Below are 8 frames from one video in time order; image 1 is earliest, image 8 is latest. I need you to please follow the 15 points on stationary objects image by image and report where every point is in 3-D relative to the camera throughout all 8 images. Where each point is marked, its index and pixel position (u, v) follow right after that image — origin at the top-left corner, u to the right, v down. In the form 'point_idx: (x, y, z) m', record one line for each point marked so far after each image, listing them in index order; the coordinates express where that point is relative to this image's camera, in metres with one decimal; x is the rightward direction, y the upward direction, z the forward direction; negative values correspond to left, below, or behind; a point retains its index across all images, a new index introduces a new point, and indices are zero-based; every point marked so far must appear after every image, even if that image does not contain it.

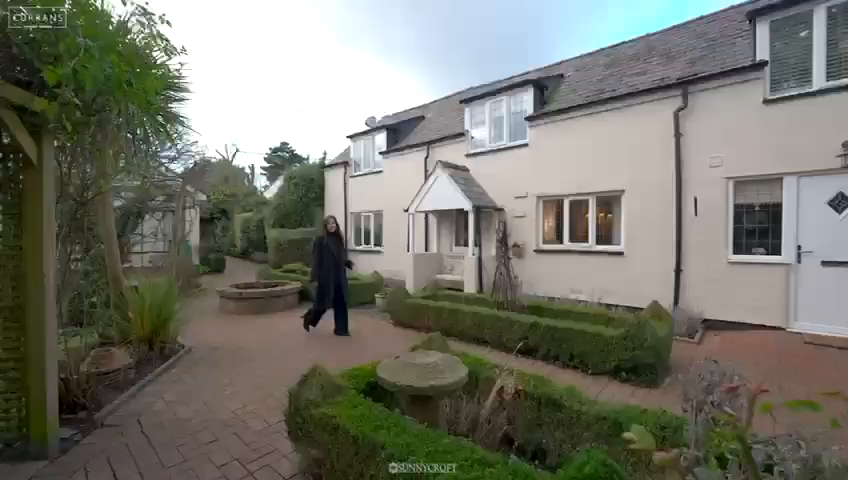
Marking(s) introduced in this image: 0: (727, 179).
0: (+6.3, +1.3, +7.5) m
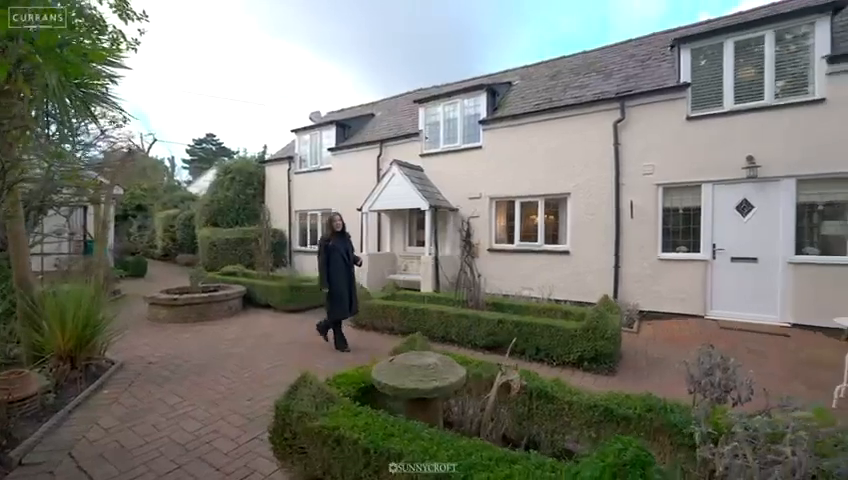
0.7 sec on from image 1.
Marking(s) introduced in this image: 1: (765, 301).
0: (+5.5, +1.3, +8.4) m
1: (+7.1, -1.3, +7.4) m
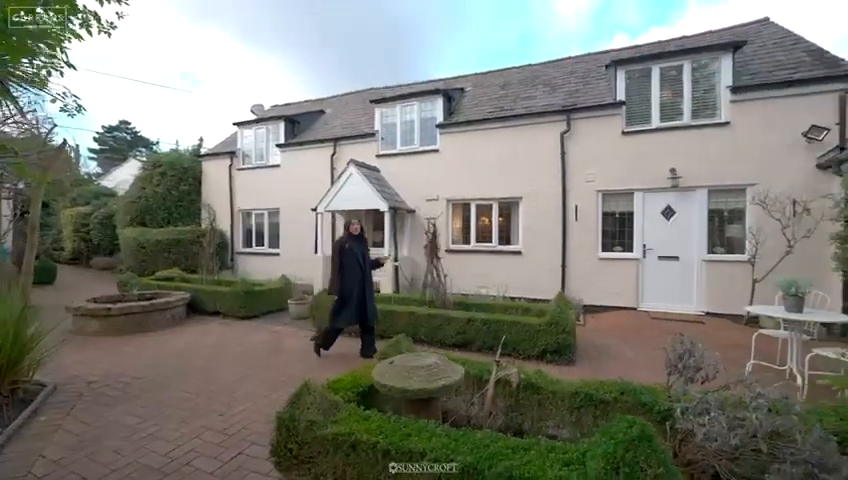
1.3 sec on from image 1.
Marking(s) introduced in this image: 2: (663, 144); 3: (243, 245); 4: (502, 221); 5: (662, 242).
0: (+4.5, +1.3, +9.3) m
1: (+6.3, -1.3, +8.6) m
2: (+5.9, +2.4, +8.8) m
3: (-7.0, -0.2, +13.8) m
4: (+2.3, +0.5, +10.5) m
5: (+5.8, 0.0, +8.8) m
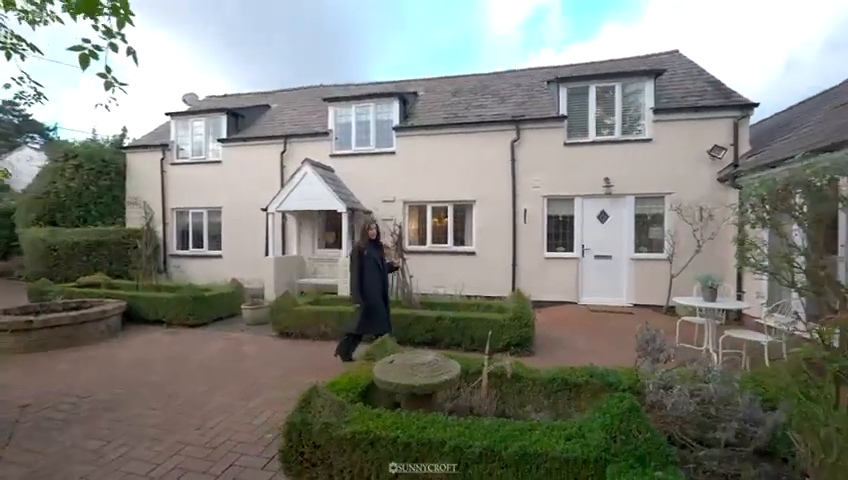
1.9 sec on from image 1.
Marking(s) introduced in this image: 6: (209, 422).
0: (+3.4, +1.2, +10.2) m
1: (+5.2, -1.3, +9.8) m
2: (+4.8, +2.3, +9.9) m
3: (-8.7, -0.2, +12.7) m
4: (+1.0, +0.5, +10.9) m
5: (+4.8, -0.1, +9.9) m
6: (-2.4, -2.1, +4.0) m
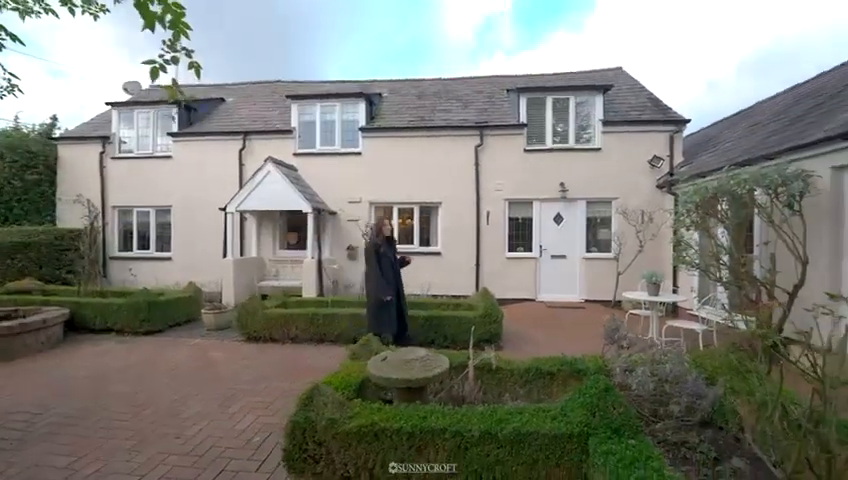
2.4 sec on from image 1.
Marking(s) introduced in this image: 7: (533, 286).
0: (+2.4, +1.2, +10.7) m
1: (+4.3, -1.3, +10.5) m
2: (+3.9, +2.3, +10.6) m
3: (-9.9, -0.2, +11.7) m
4: (-0.1, +0.5, +11.2) m
5: (+3.8, -0.1, +10.6) m
6: (-2.6, -2.1, +3.9) m
7: (+3.2, -1.4, +10.6) m
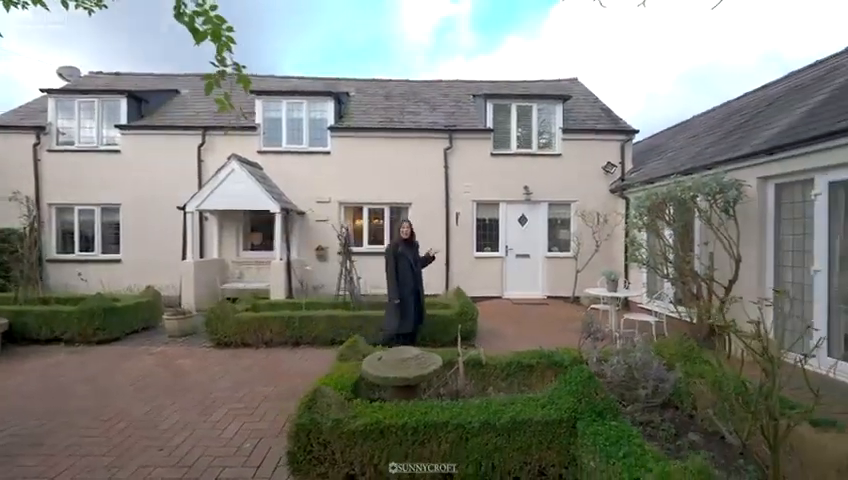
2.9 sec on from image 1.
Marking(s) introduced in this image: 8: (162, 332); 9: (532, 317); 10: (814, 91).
0: (+1.5, +1.2, +11.1) m
1: (+3.4, -1.3, +11.1) m
2: (+3.0, +2.3, +11.1) m
3: (-10.9, -0.3, +10.6) m
4: (-1.0, +0.5, +11.2) m
5: (+2.9, -0.1, +11.1) m
6: (-2.7, -2.1, +3.8) m
7: (+2.3, -1.4, +11.1) m
8: (-5.4, -1.9, +7.4) m
9: (+2.8, -2.0, +9.1) m
10: (+8.1, +3.1, +7.4) m
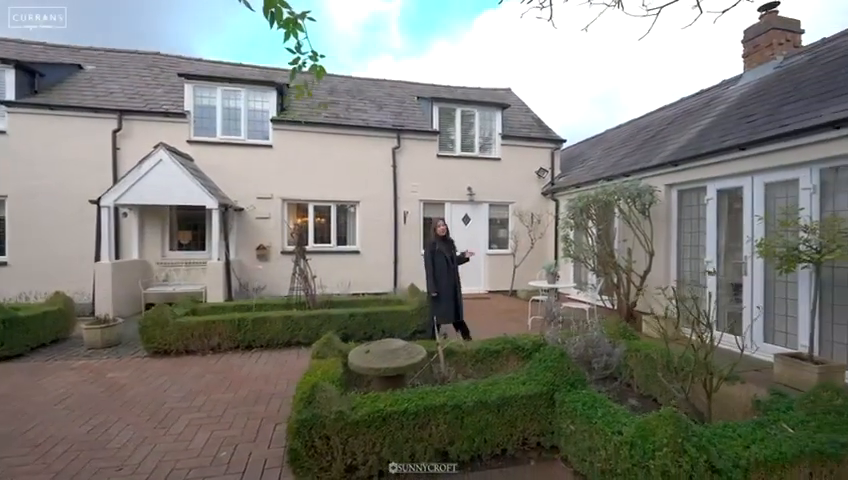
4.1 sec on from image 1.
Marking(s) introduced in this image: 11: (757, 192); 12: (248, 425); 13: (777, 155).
0: (-0.1, +1.3, +11.4) m
1: (+1.7, -1.3, +11.8) m
2: (+1.3, +2.4, +11.7) m
3: (-12.2, -0.2, +8.5) m
4: (-2.6, +0.5, +11.0) m
5: (+1.3, 0.0, +11.7) m
6: (-2.8, -2.1, +3.4) m
7: (+0.7, -1.3, +11.6) m
8: (-6.2, -1.9, +6.4) m
9: (+1.5, -1.9, +9.7) m
10: (+7.0, +3.2, +9.0) m
11: (+5.7, +0.8, +6.2) m
12: (-2.0, -2.1, +4.0) m
13: (+5.7, +1.4, +5.8) m
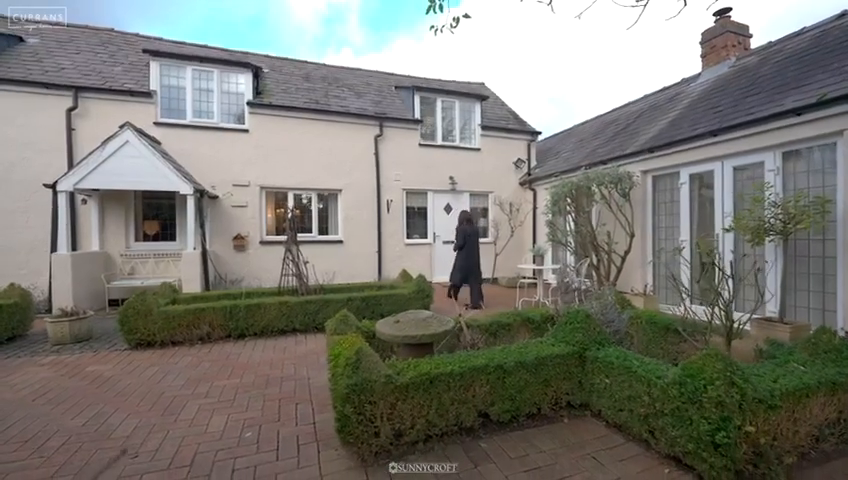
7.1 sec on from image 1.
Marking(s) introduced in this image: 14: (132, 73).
0: (-0.7, +1.6, +11.3) m
1: (+1.2, -0.9, +11.9) m
2: (+0.7, +2.7, +11.8) m
3: (-12.3, -0.1, +7.1) m
4: (-3.1, +0.8, +10.7) m
5: (+0.7, +0.3, +11.8) m
6: (-2.4, -1.8, +3.1) m
7: (+0.1, -1.0, +11.6) m
8: (-6.1, -1.6, +5.7) m
9: (+1.2, -1.6, +9.9) m
10: (+6.6, +3.6, +9.7) m
11: (+5.7, +1.2, +6.7) m
12: (-1.7, -1.8, +3.8) m
13: (+5.7, +1.8, +6.4) m
14: (-7.6, +4.4, +9.5) m
